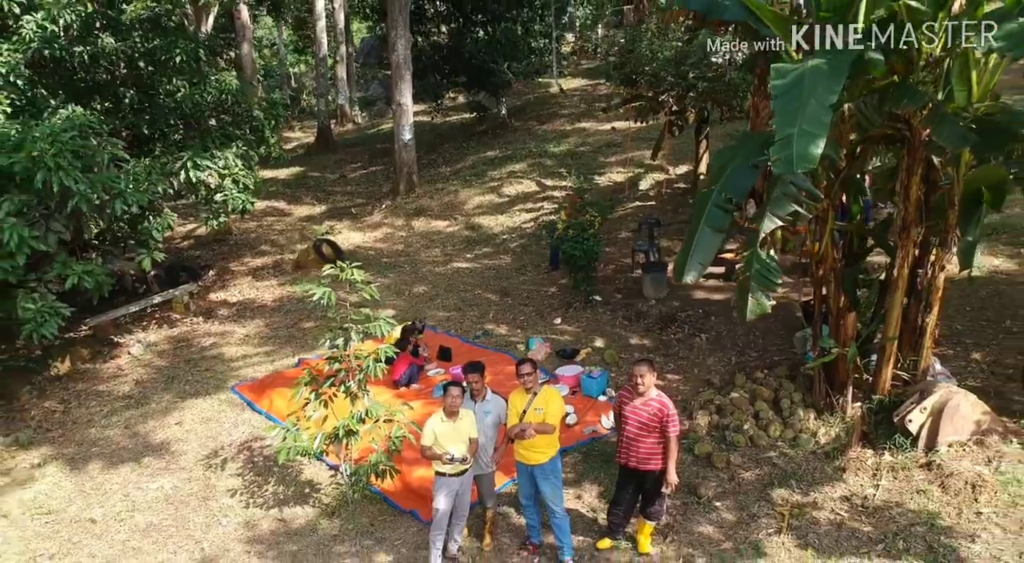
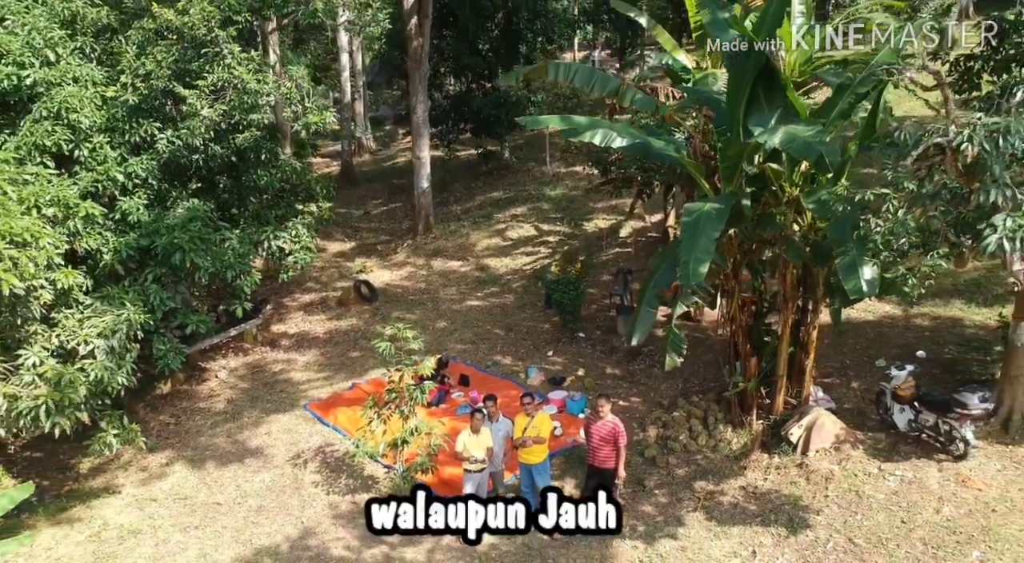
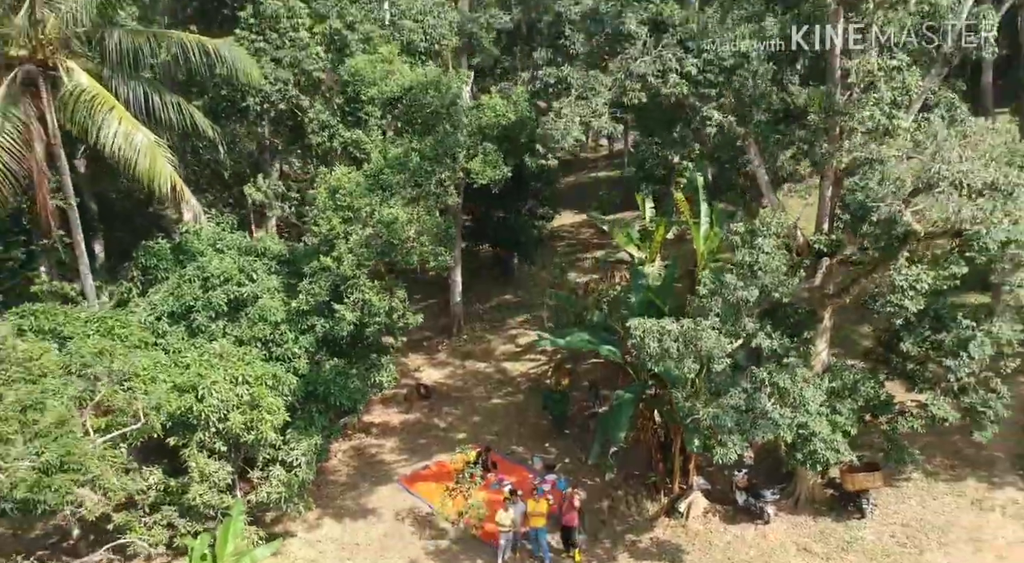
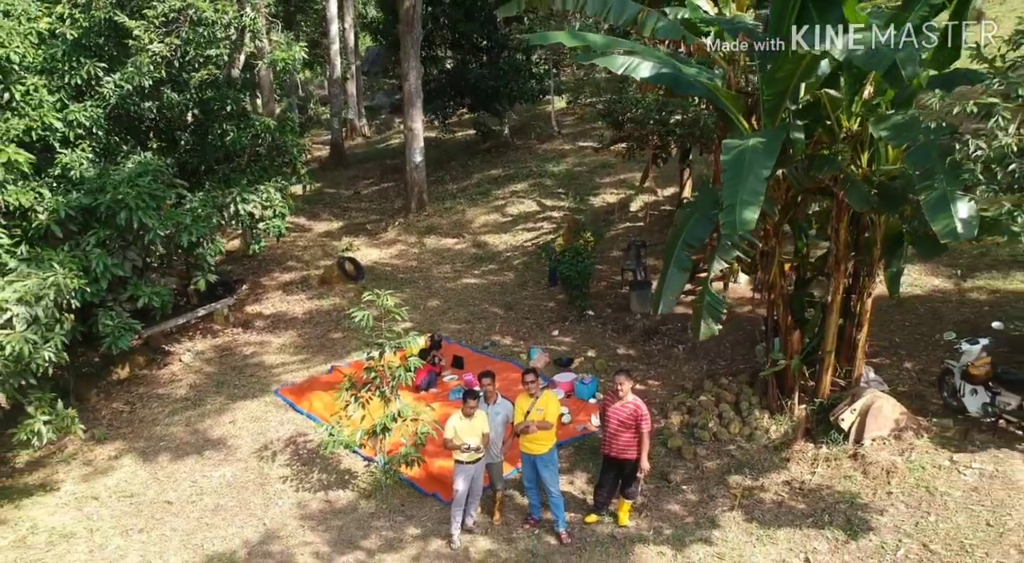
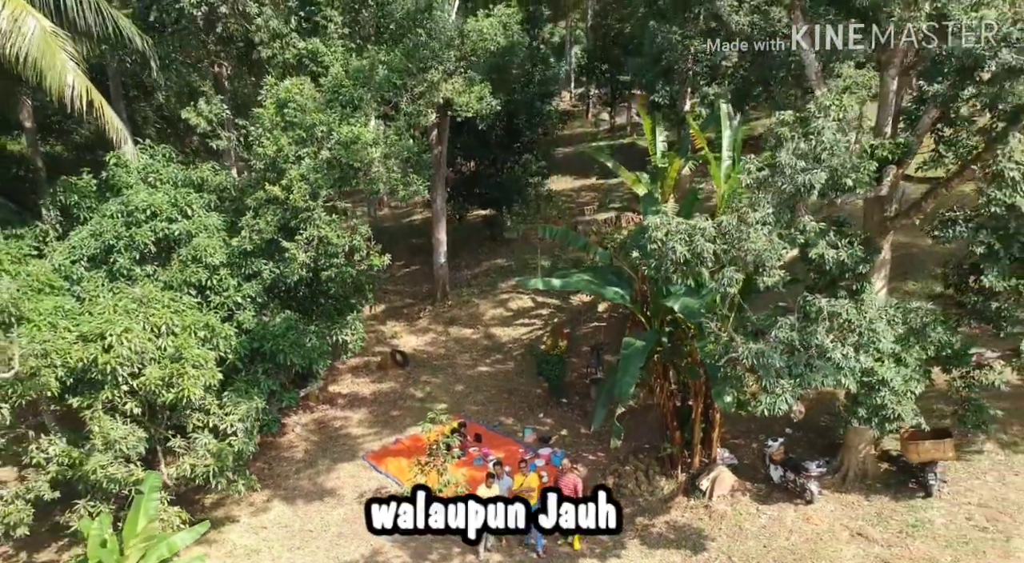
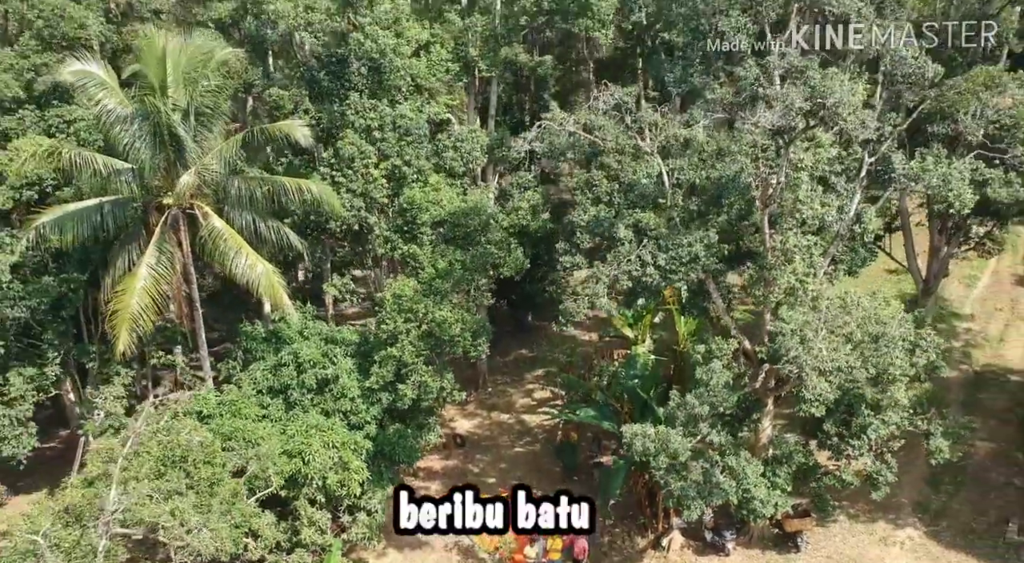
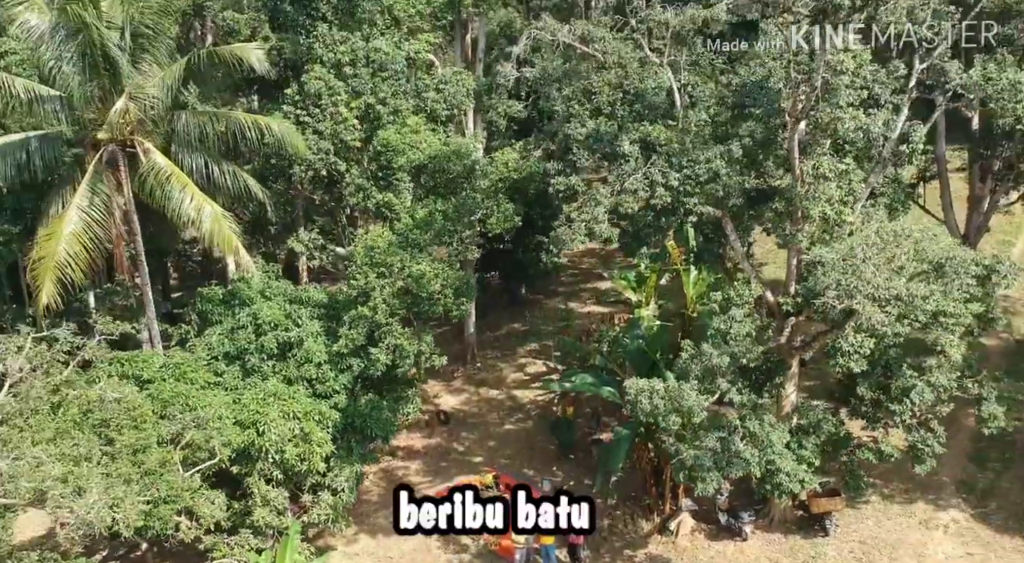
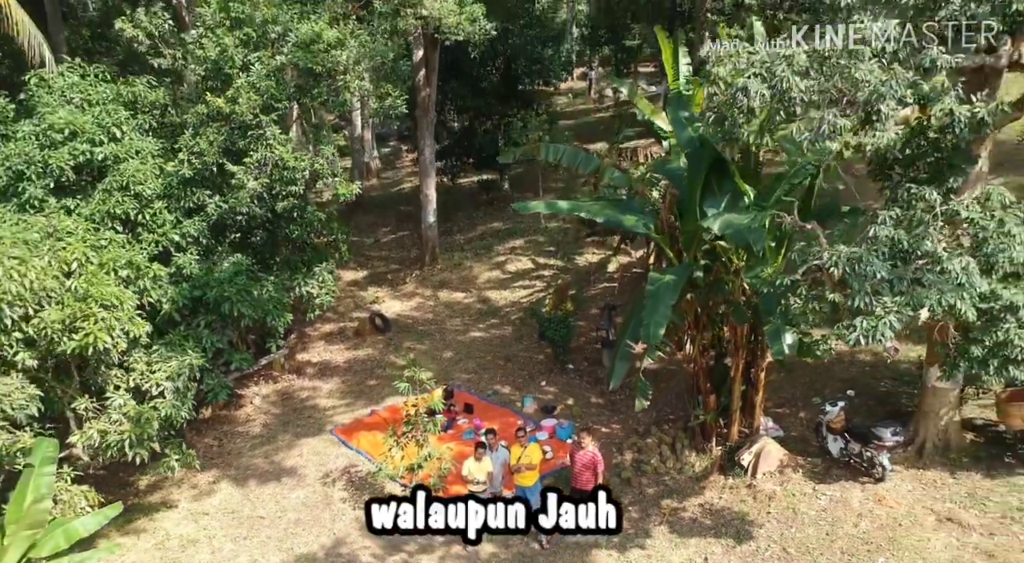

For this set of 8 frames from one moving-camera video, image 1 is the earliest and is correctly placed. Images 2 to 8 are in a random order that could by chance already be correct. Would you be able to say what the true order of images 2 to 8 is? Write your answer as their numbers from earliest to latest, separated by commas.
4, 2, 8, 5, 3, 7, 6
